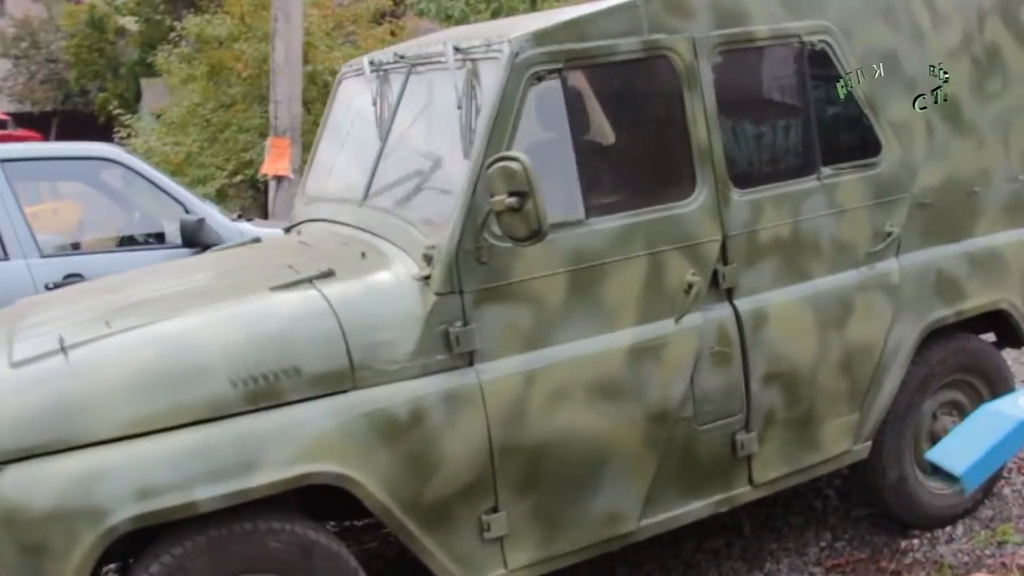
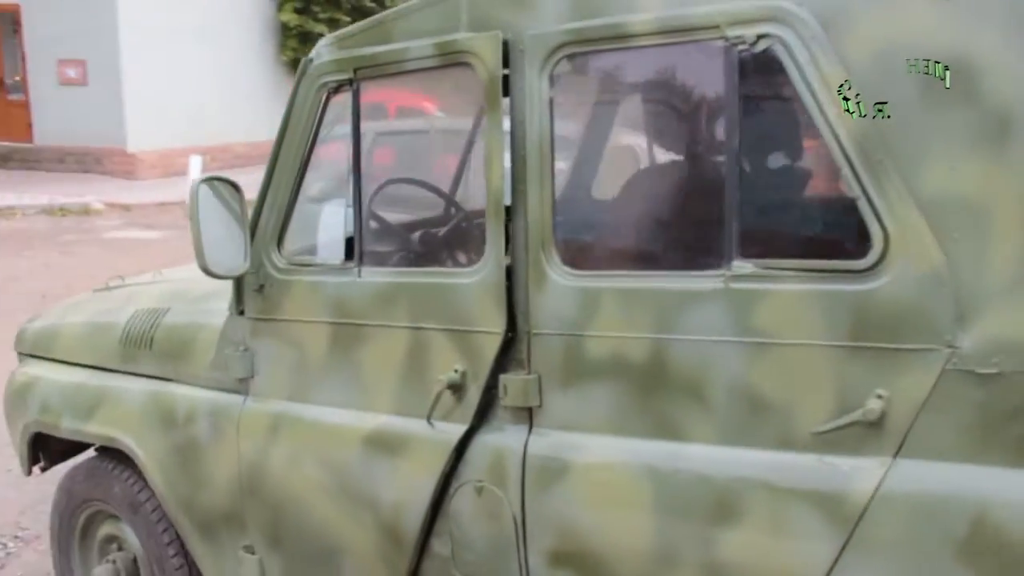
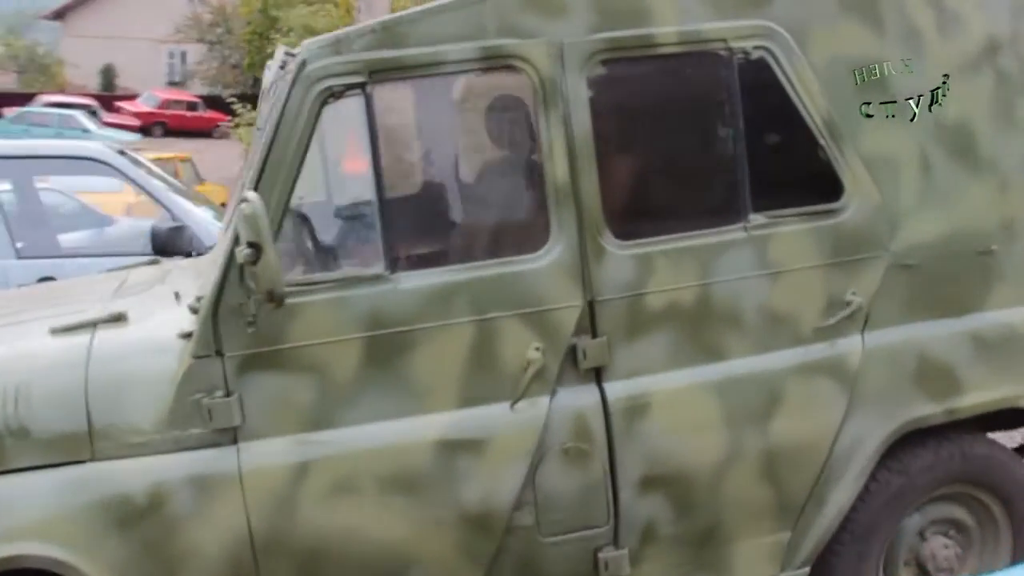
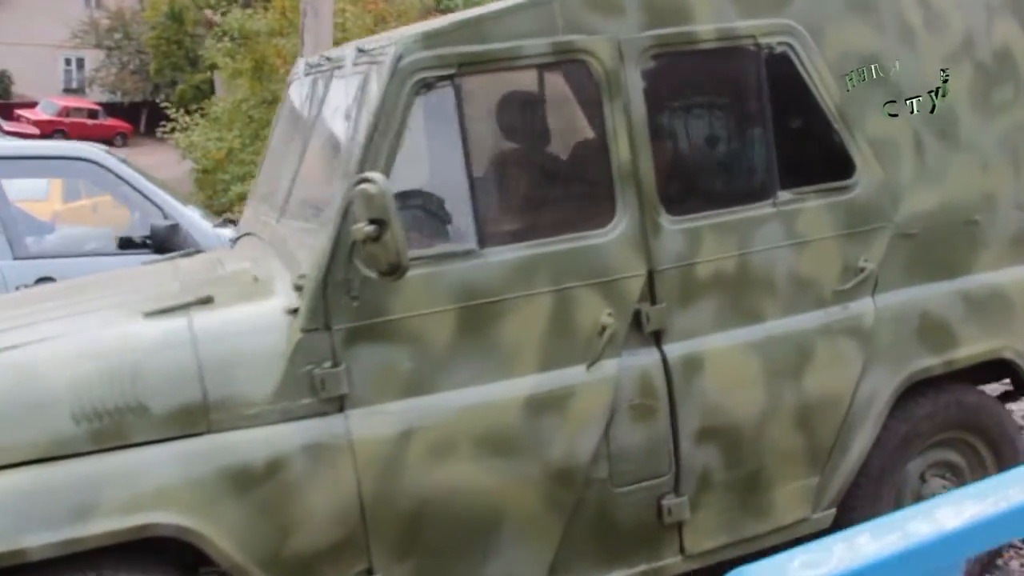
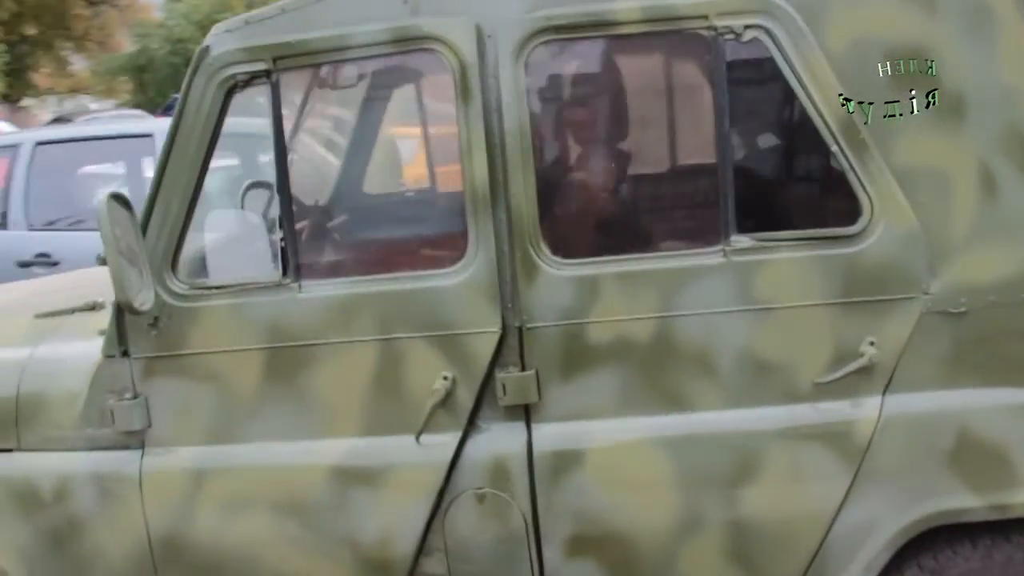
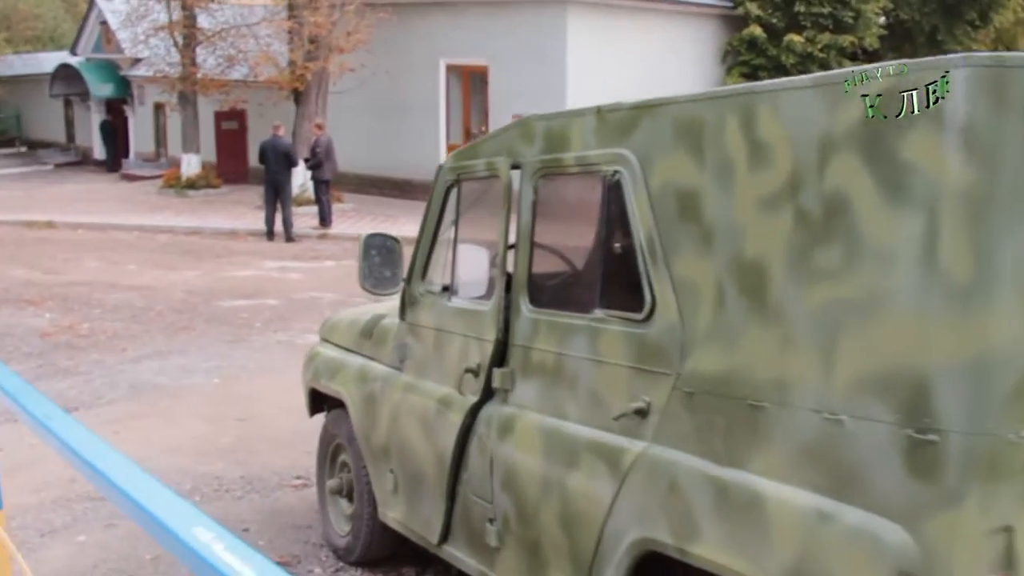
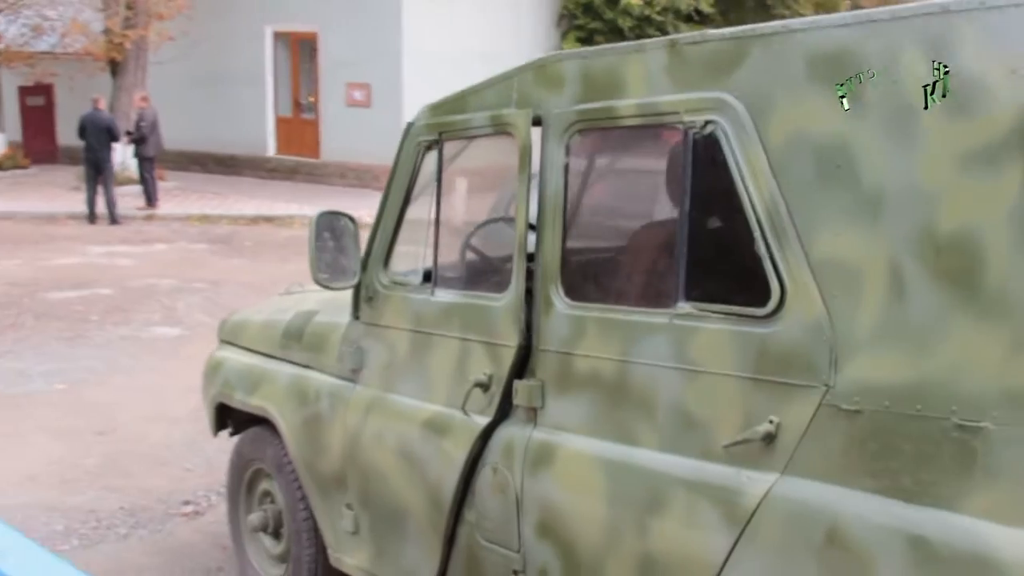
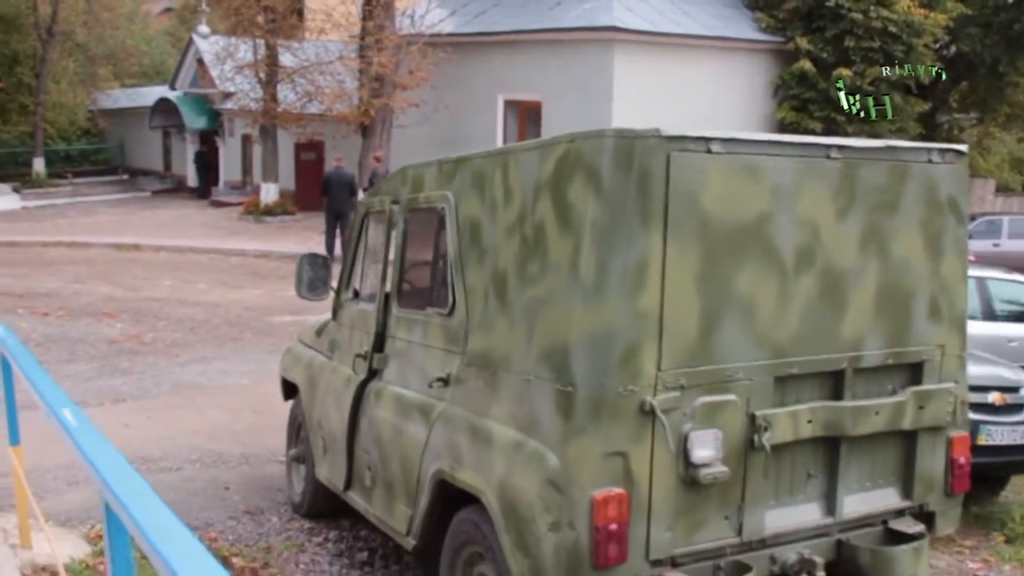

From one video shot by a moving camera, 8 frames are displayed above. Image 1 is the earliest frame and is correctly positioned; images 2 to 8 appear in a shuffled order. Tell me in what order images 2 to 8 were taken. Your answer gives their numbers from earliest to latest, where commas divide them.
4, 3, 5, 2, 7, 6, 8
